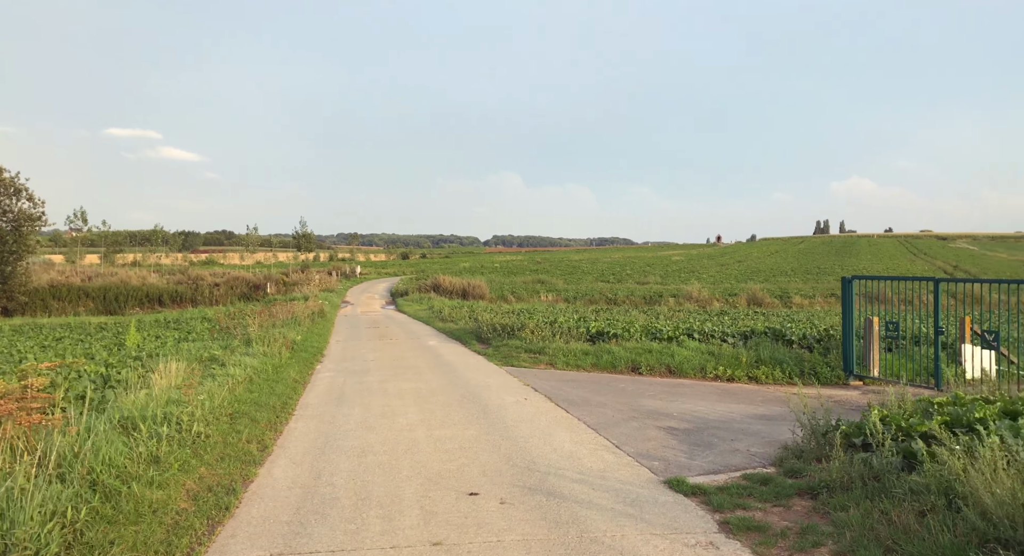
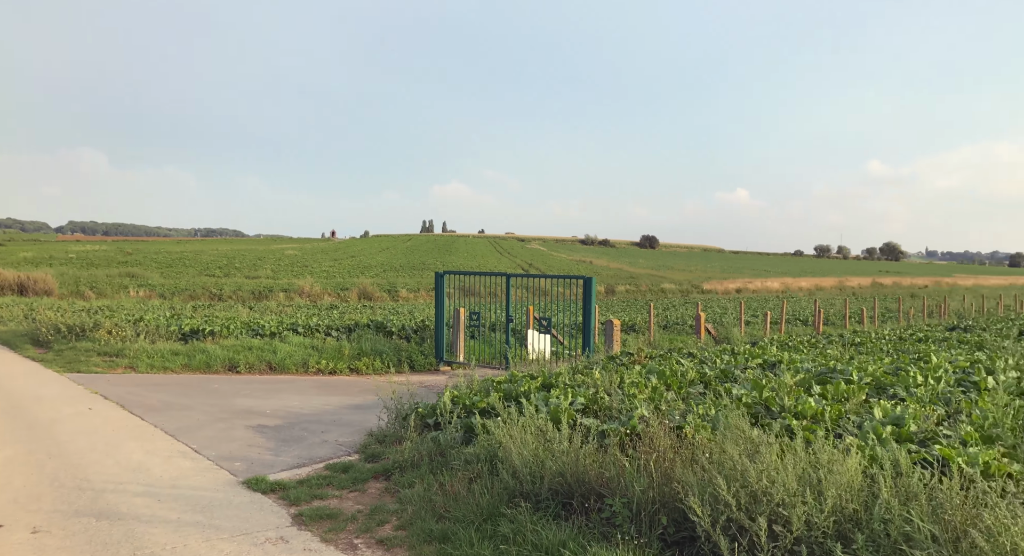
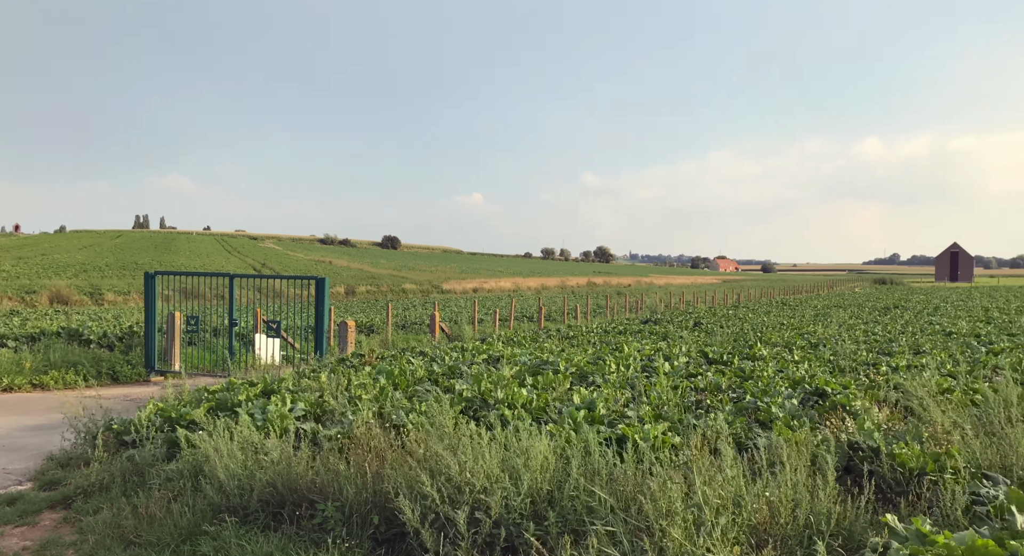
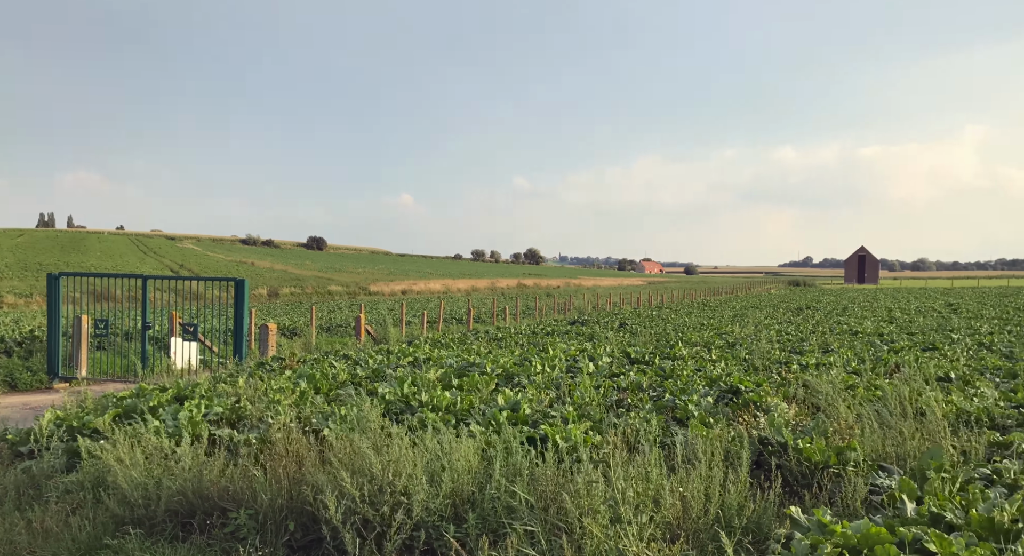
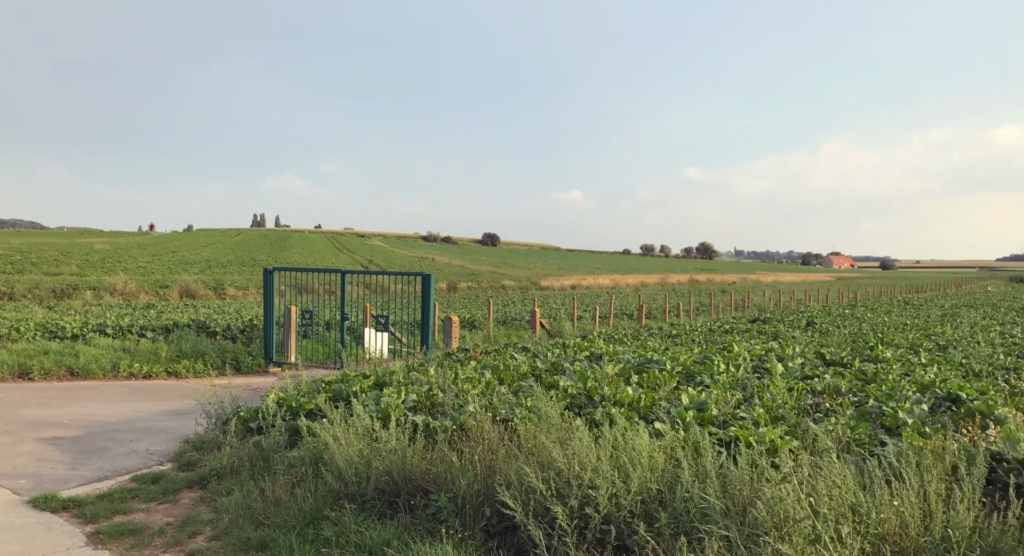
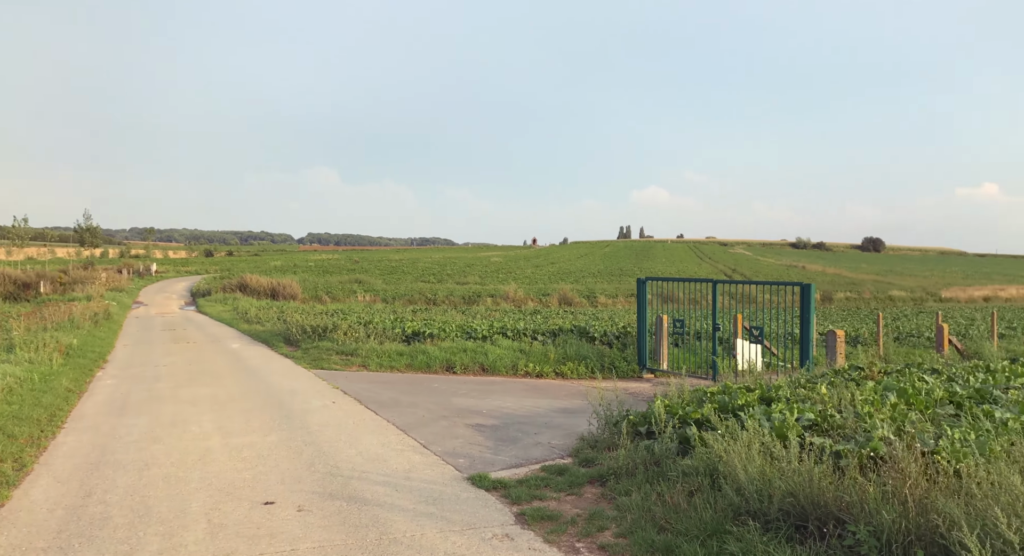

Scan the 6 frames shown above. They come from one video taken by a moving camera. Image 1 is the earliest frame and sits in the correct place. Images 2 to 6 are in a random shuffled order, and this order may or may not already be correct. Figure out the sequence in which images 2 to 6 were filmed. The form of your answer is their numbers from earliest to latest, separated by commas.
6, 2, 5, 3, 4
